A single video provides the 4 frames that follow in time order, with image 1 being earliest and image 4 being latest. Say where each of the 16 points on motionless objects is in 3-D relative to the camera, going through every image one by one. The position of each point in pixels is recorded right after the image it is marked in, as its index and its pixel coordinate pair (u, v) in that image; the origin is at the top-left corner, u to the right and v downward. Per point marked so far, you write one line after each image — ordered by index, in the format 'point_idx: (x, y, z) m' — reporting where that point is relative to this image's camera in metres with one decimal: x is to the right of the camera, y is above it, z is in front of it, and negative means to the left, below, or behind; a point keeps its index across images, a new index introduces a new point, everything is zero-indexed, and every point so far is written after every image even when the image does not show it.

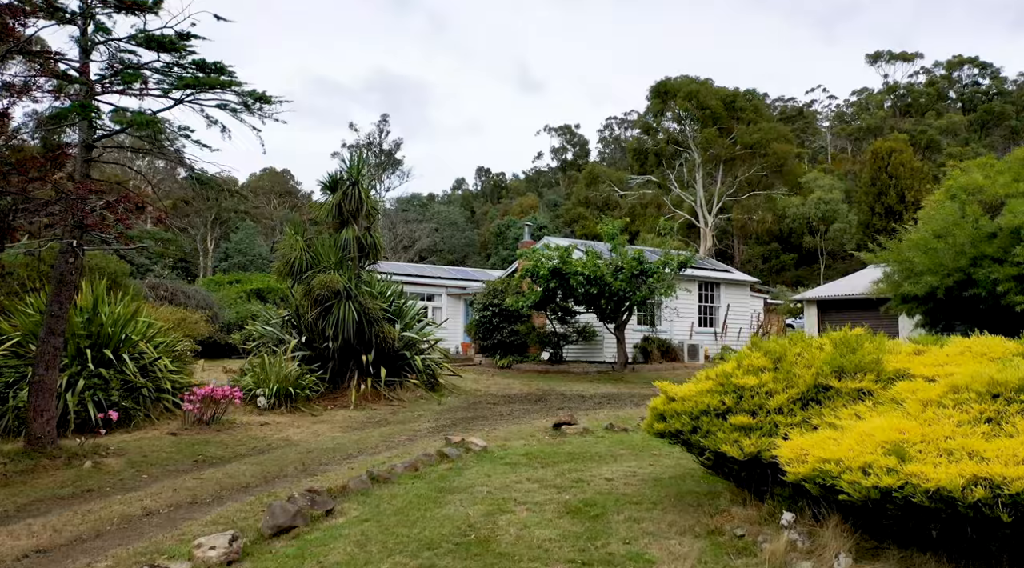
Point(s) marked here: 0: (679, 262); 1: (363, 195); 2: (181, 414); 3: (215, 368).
0: (+3.4, +0.4, +16.1) m
1: (-2.6, +1.5, +13.5) m
2: (-4.2, -1.7, +9.9) m
3: (-7.2, -2.0, +19.0) m
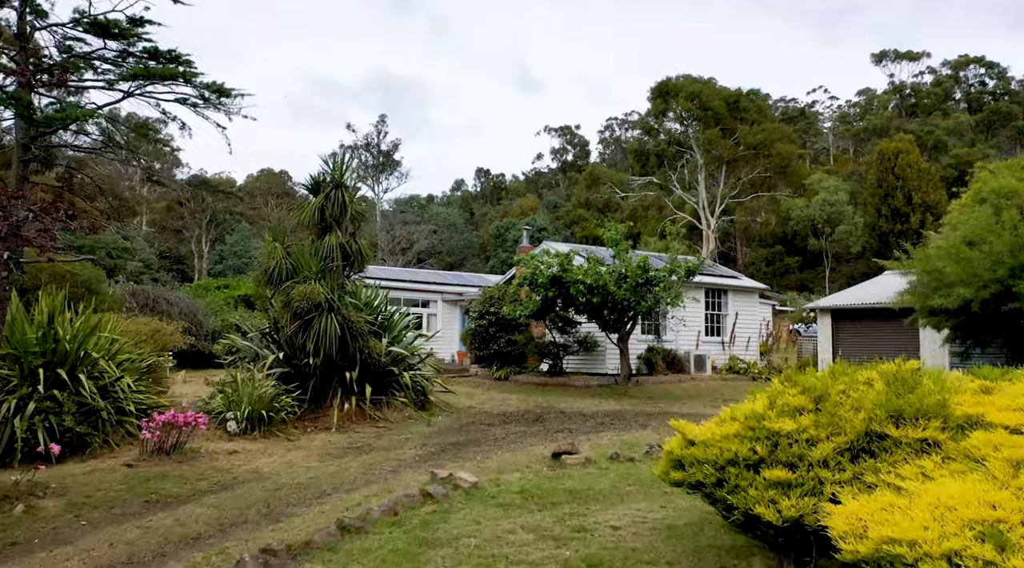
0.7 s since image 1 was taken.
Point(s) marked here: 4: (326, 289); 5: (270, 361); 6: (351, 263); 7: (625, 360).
0: (+3.4, +0.3, +15.1) m
1: (-2.6, +1.4, +12.6) m
2: (-4.3, -1.8, +9.0) m
3: (-7.3, -2.2, +18.0) m
4: (-2.8, -0.1, +11.8) m
5: (-3.6, -1.2, +11.6) m
6: (-2.6, +0.3, +12.7) m
7: (+2.4, -1.6, +16.5) m
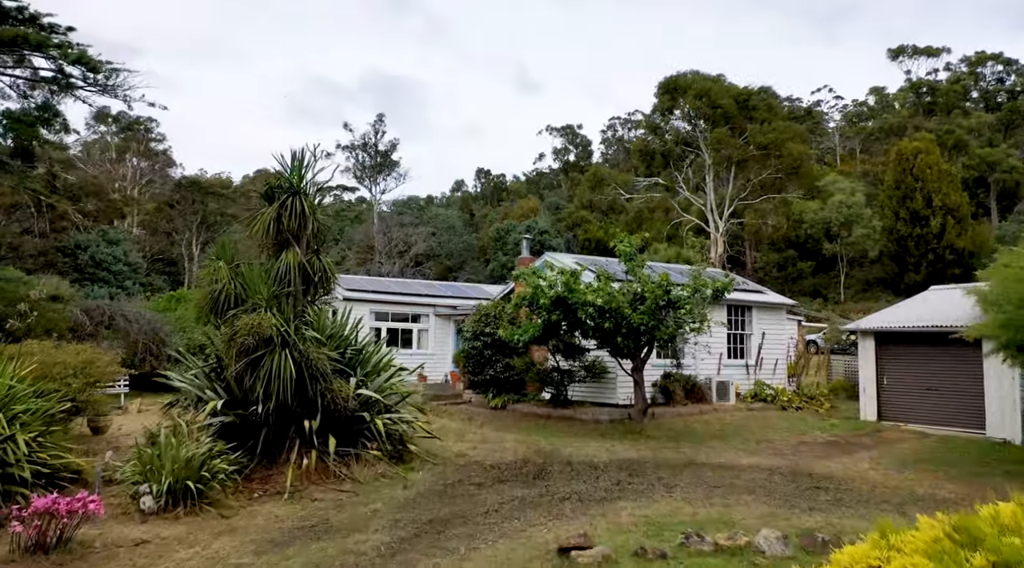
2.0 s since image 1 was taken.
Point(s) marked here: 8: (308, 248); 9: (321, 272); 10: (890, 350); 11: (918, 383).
0: (+3.3, -0.1, +13.0) m
1: (-2.7, +1.0, +10.4) m
2: (-4.3, -2.2, +6.8) m
3: (-7.3, -2.6, +15.8) m
4: (-2.9, -0.4, +9.7) m
5: (-3.6, -1.5, +9.4) m
6: (-2.7, 0.0, +10.5) m
7: (+2.3, -2.0, +14.3) m
8: (-2.7, +0.5, +10.5) m
9: (-2.5, +0.1, +10.5) m
10: (+7.3, -1.3, +15.1) m
11: (+7.6, -1.8, +14.6) m
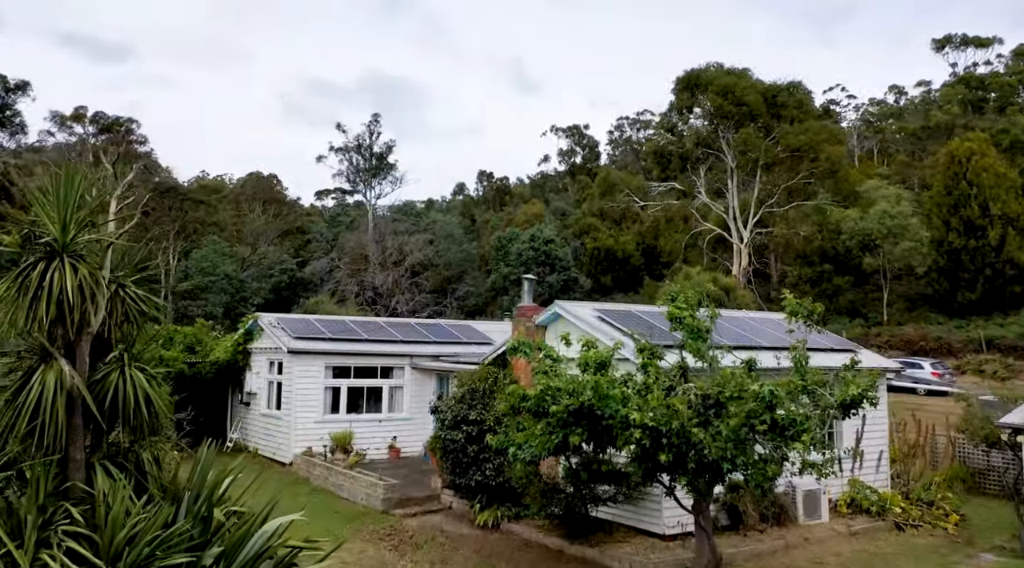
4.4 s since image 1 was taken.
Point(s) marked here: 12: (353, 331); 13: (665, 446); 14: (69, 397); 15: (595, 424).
0: (+3.3, -1.1, +7.8) m
1: (-2.8, 0.0, +5.3) m
2: (-4.5, -3.1, +1.7) m
3: (-7.4, -3.6, +10.8) m
4: (-3.0, -1.4, +4.6) m
5: (-3.7, -2.5, +4.3) m
6: (-2.8, -1.0, +5.4) m
7: (+2.2, -2.9, +9.2) m
8: (-2.8, -0.5, +5.4) m
9: (-2.6, -0.9, +5.4) m
10: (+7.2, -2.3, +9.9) m
11: (+7.5, -2.8, +9.5) m
12: (-3.6, -1.1, +17.6) m
13: (+1.5, -1.5, +7.6) m
14: (-2.9, -0.8, +5.3) m
15: (+0.9, -1.4, +8.0) m
